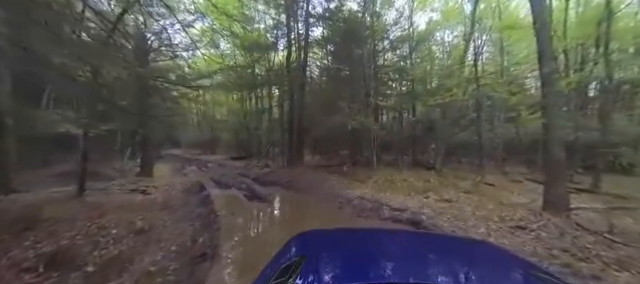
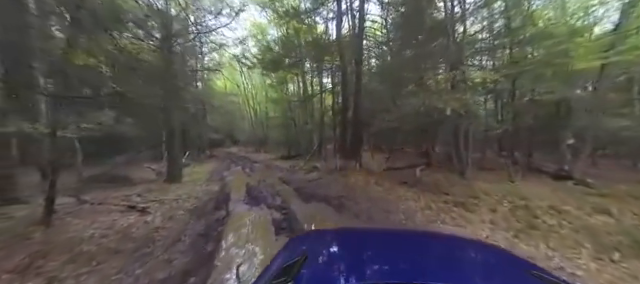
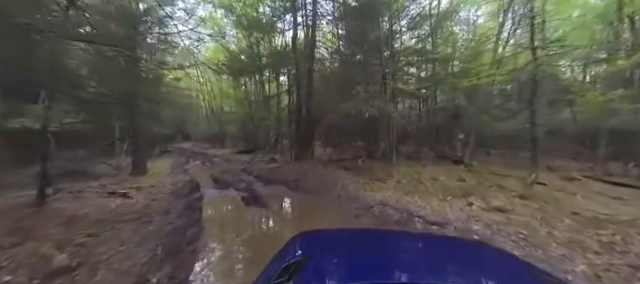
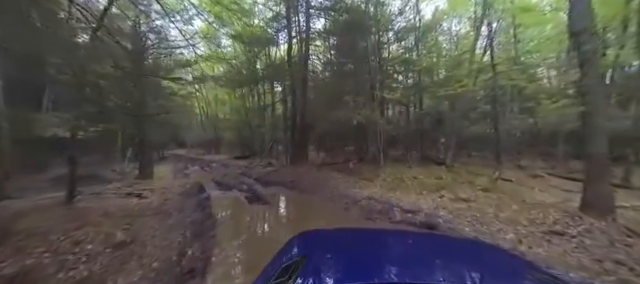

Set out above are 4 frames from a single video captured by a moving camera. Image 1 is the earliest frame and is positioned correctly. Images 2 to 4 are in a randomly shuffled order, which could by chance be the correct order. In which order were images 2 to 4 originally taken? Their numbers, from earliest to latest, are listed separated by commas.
4, 3, 2
